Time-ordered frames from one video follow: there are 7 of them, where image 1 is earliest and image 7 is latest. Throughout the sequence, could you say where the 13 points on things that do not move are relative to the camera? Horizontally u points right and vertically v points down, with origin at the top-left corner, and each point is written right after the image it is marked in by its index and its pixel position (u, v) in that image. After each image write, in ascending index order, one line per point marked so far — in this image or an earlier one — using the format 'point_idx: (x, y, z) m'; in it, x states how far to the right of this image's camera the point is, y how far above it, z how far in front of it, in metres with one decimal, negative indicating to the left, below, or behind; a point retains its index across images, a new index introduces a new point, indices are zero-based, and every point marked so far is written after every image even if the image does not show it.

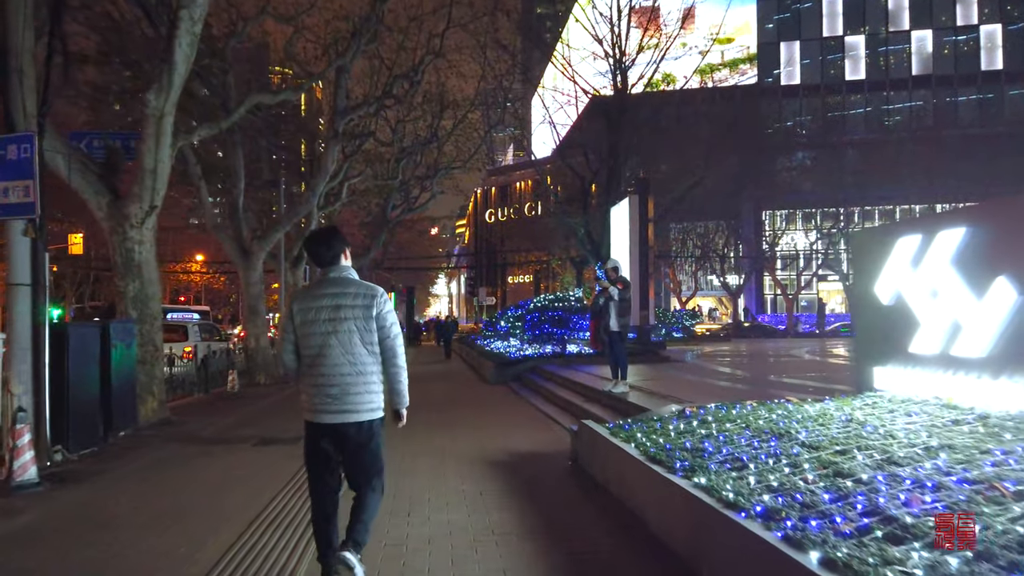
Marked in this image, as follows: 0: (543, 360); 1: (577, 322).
0: (+0.8, -1.7, +18.1) m
1: (+1.8, -0.9, +19.9) m
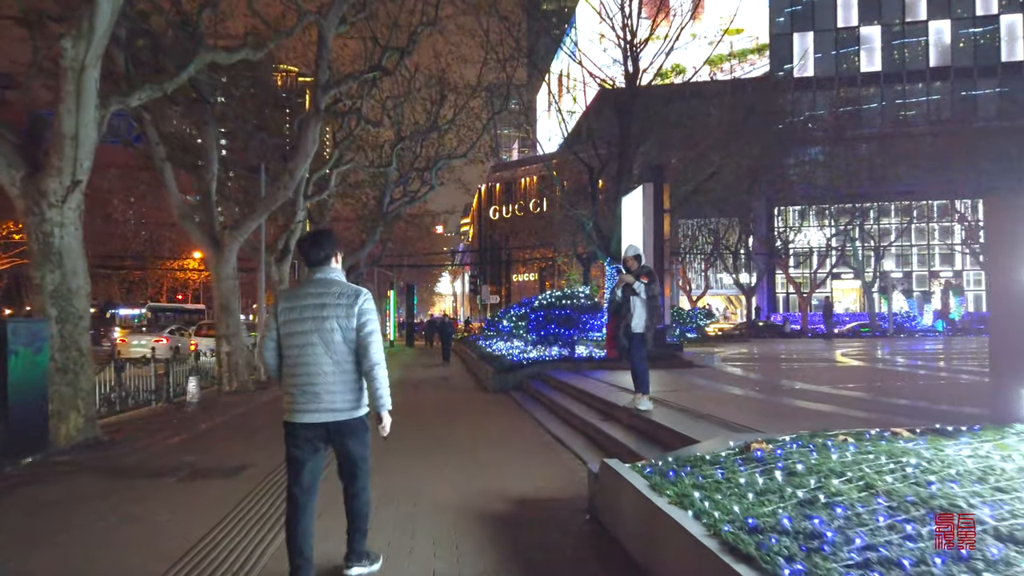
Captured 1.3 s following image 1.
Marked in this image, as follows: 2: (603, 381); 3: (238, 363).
0: (+0.8, -1.6, +16.2) m
1: (+1.9, -0.8, +18.0) m
2: (+1.7, -1.8, +13.9) m
3: (-6.3, -1.7, +16.9) m
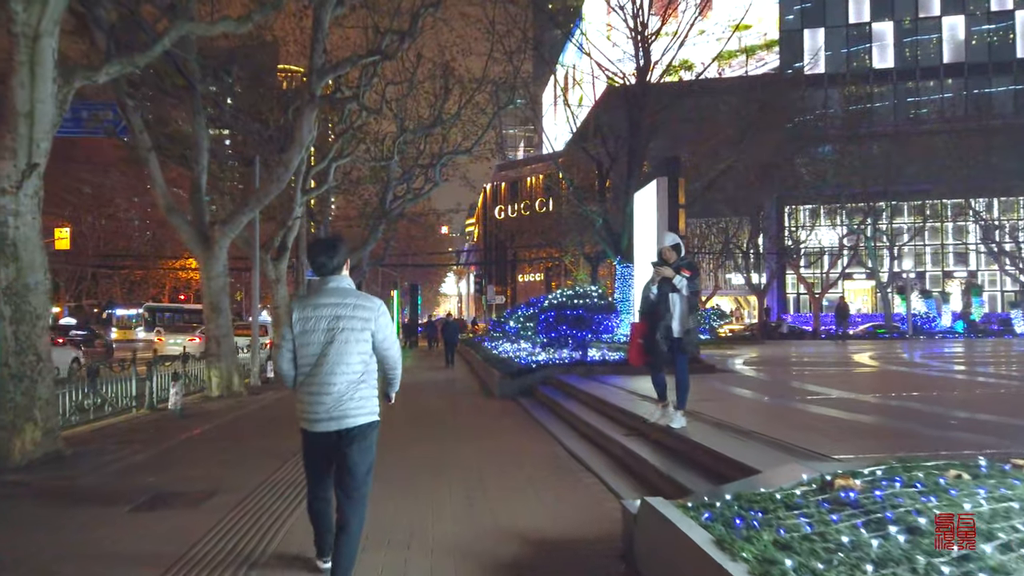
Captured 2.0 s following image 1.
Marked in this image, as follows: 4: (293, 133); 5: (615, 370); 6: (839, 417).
0: (+1.0, -1.6, +15.1) m
1: (+2.1, -0.8, +17.0) m
2: (+1.8, -1.7, +12.9) m
3: (-6.1, -1.7, +15.9) m
4: (-4.4, +3.1, +15.1) m
5: (+2.0, -1.6, +14.8) m
6: (+4.7, -1.8, +10.9) m
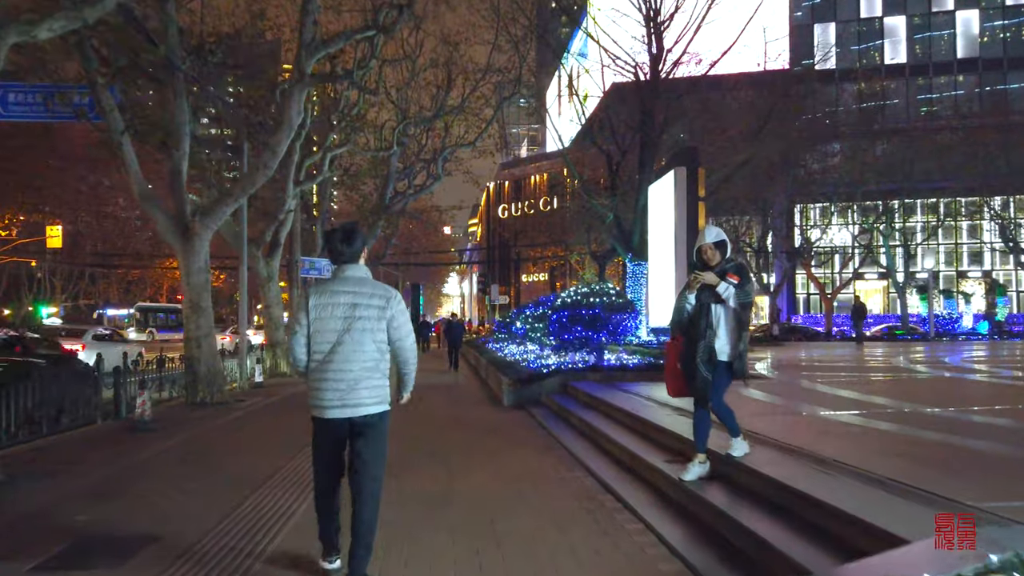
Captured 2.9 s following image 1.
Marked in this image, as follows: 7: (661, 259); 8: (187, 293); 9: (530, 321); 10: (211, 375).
0: (+1.1, -1.6, +13.8) m
1: (+2.2, -0.7, +15.6) m
2: (+2.0, -1.7, +11.5) m
3: (-6.0, -1.6, +14.6) m
4: (-4.2, +3.2, +13.8) m
5: (+2.2, -1.6, +13.5) m
6: (+4.8, -1.8, +9.5) m
7: (+3.9, +0.8, +19.9) m
8: (-6.3, -0.1, +14.5) m
9: (+0.5, -0.8, +19.3) m
10: (-5.9, -1.7, +14.7) m
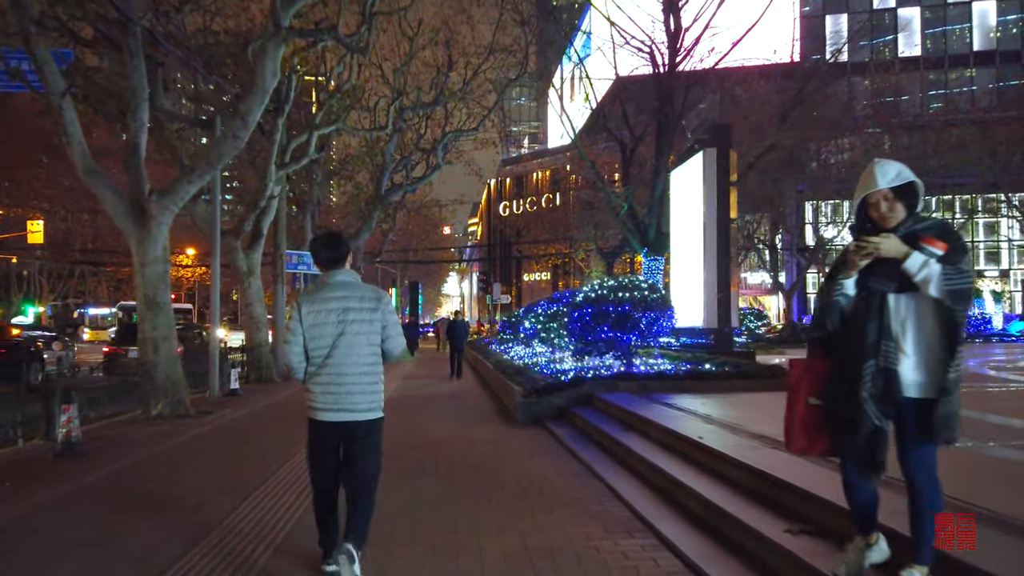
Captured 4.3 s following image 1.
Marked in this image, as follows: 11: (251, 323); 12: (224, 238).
0: (+1.3, -1.5, +11.7) m
1: (+2.4, -0.6, +13.6) m
2: (+2.2, -1.6, +9.5) m
3: (-5.8, -1.5, +12.5) m
4: (-4.0, +3.3, +11.7) m
5: (+2.4, -1.5, +11.4) m
6: (+5.0, -1.7, +7.4) m
7: (+4.1, +0.9, +17.8) m
8: (-6.1, 0.0, +12.4) m
9: (+0.7, -0.7, +17.2) m
10: (-5.7, -1.6, +12.7) m
11: (-6.7, -0.9, +19.3) m
12: (-6.9, +1.2, +18.2) m
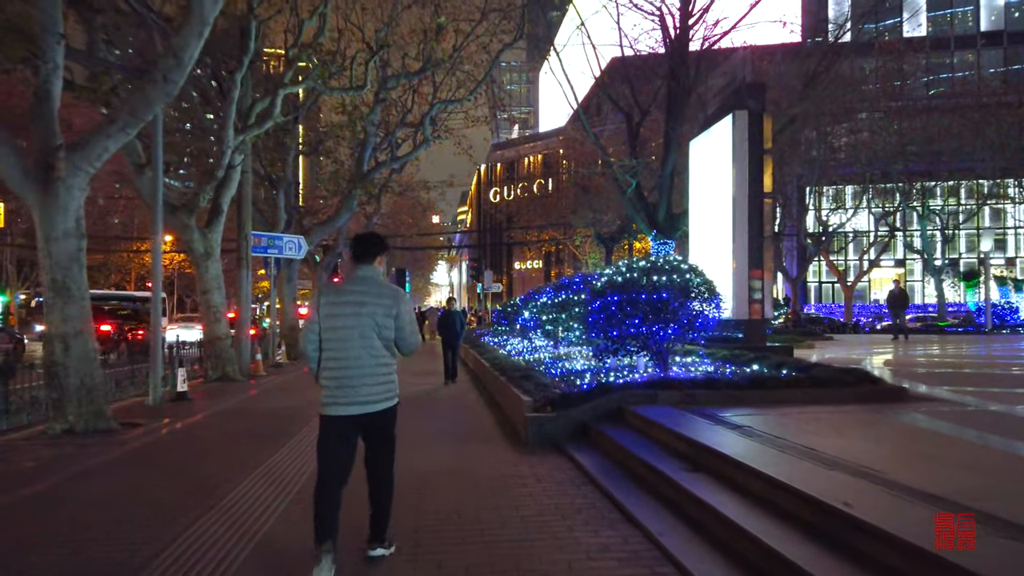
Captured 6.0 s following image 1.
0: (+1.4, -1.3, +9.4) m
1: (+2.5, -0.4, +11.3) m
2: (+2.3, -1.4, +7.2) m
3: (-5.7, -1.3, +10.1) m
4: (-3.9, +3.5, +9.3) m
5: (+2.4, -1.3, +9.1) m
6: (+5.1, -1.5, +5.2) m
7: (+4.1, +1.2, +15.5) m
8: (-6.0, +0.3, +10.0) m
9: (+0.6, -0.4, +14.9) m
10: (-5.7, -1.4, +10.3) m
11: (-6.7, -0.5, +16.9) m
12: (-6.9, +1.5, +15.7) m
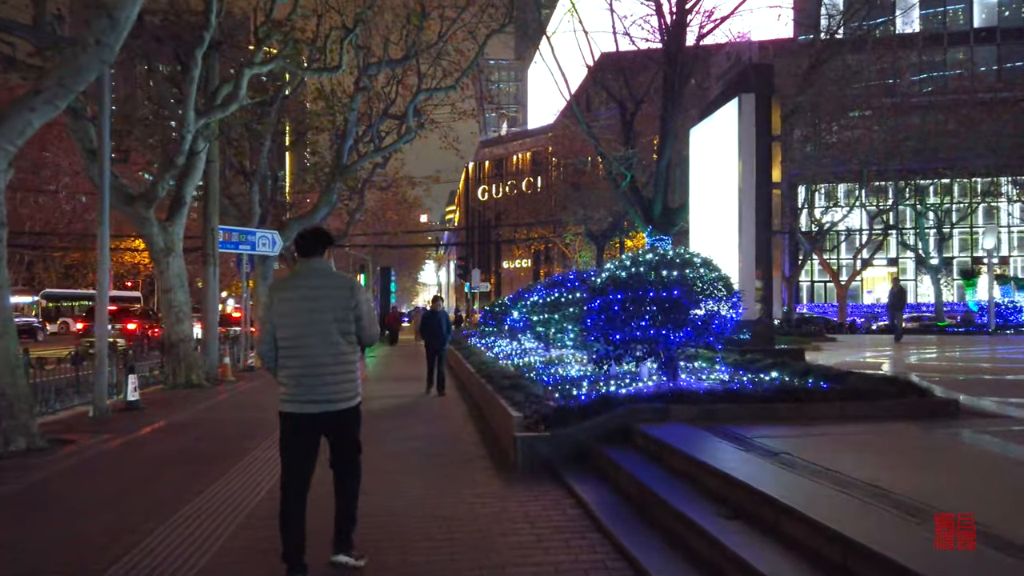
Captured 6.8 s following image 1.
0: (+1.2, -1.2, +8.3) m
1: (+2.3, -0.4, +10.1) m
2: (+2.2, -1.4, +6.0) m
3: (-5.9, -1.3, +8.8) m
4: (-4.1, +3.5, +8.1) m
5: (+2.3, -1.2, +8.0) m
6: (+5.1, -1.5, +4.1) m
7: (+3.8, +1.2, +14.4) m
8: (-6.2, +0.3, +8.7) m
9: (+0.4, -0.4, +13.7) m
10: (-5.8, -1.3, +9.0) m
11: (-7.0, -0.5, +15.6) m
12: (-7.1, +1.5, +14.4) m
